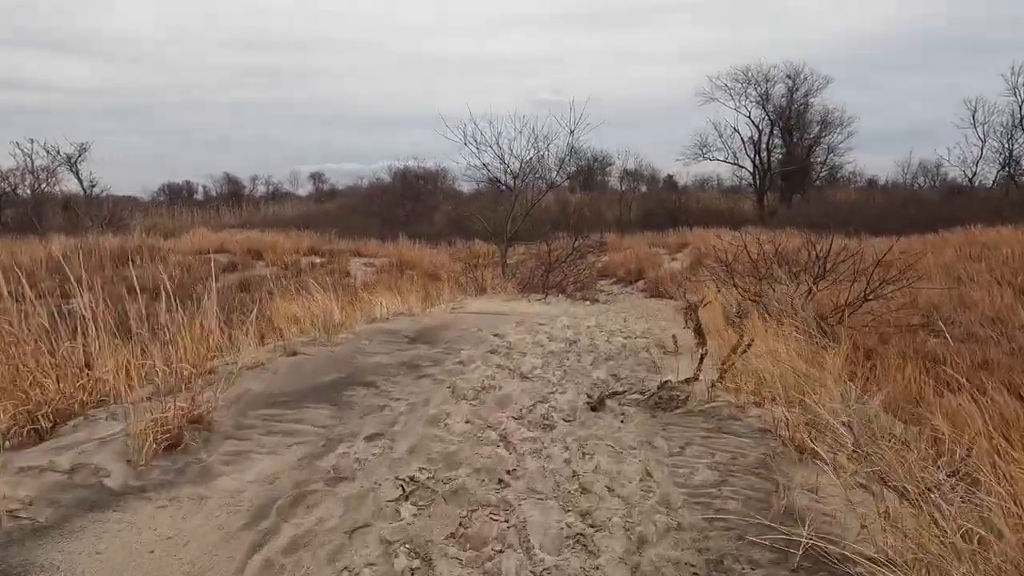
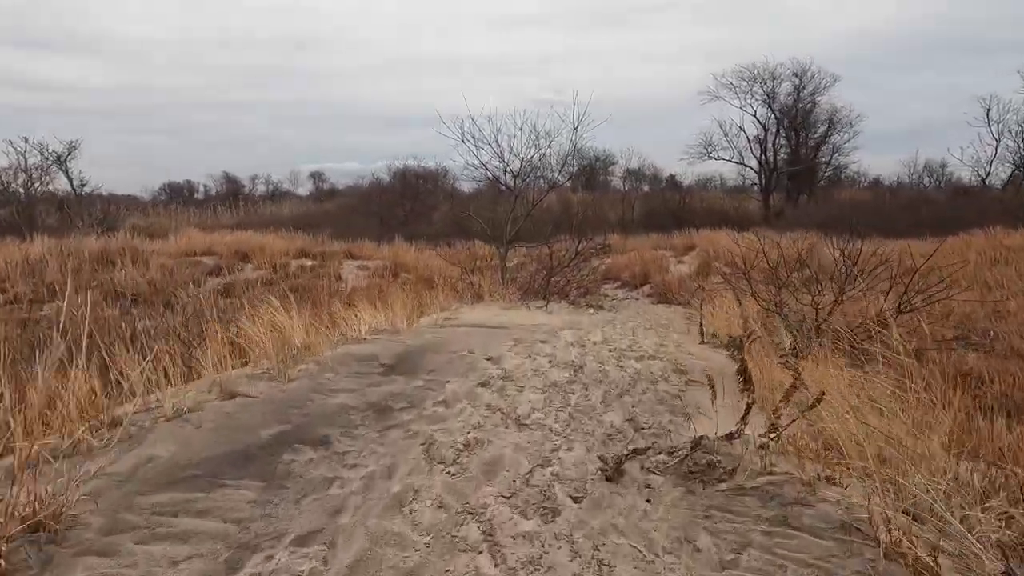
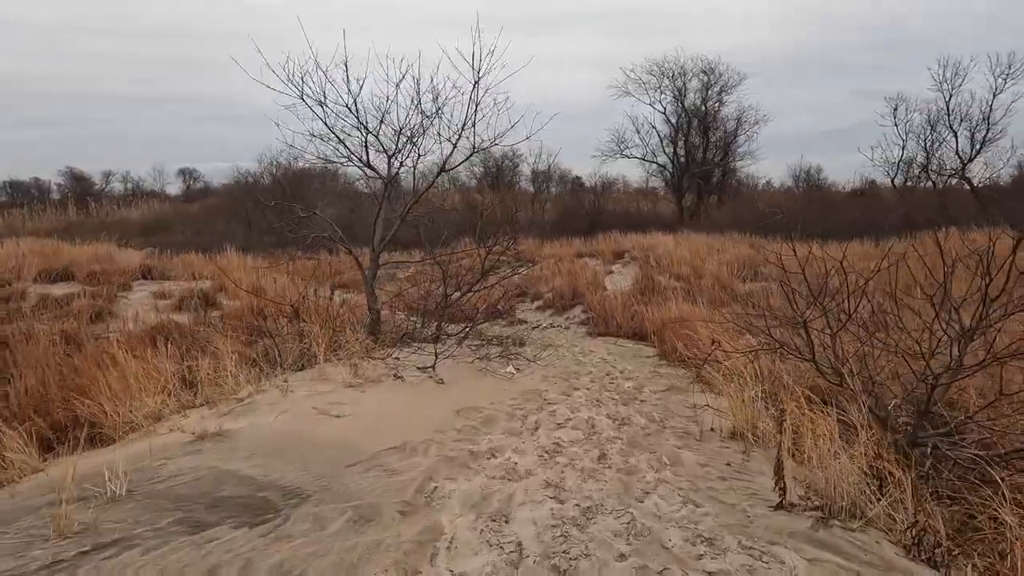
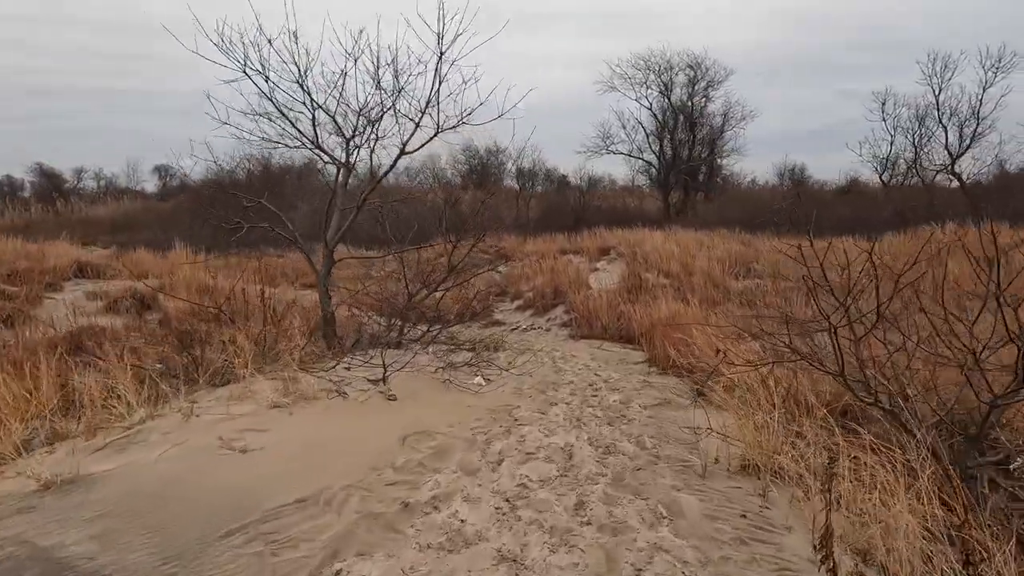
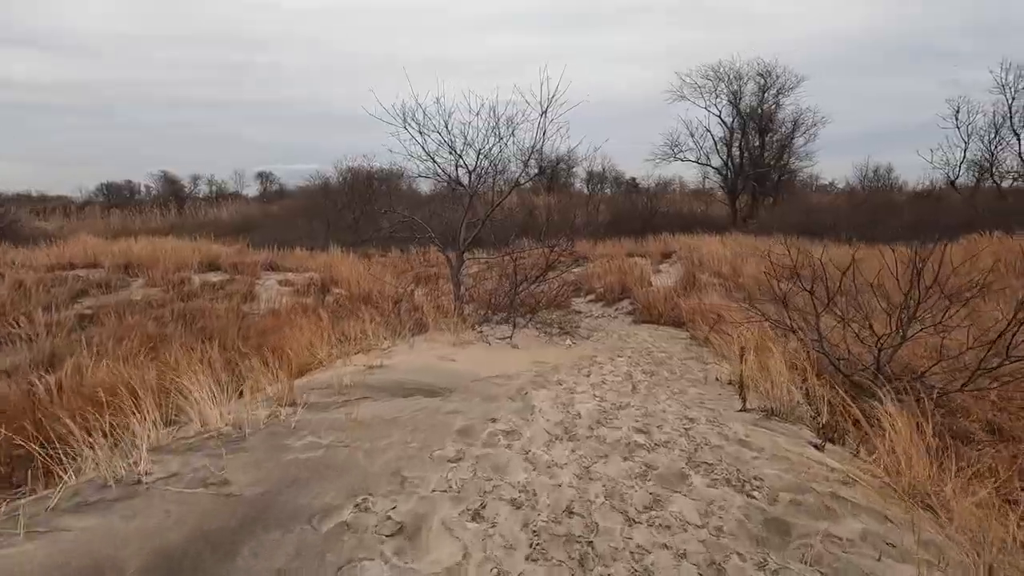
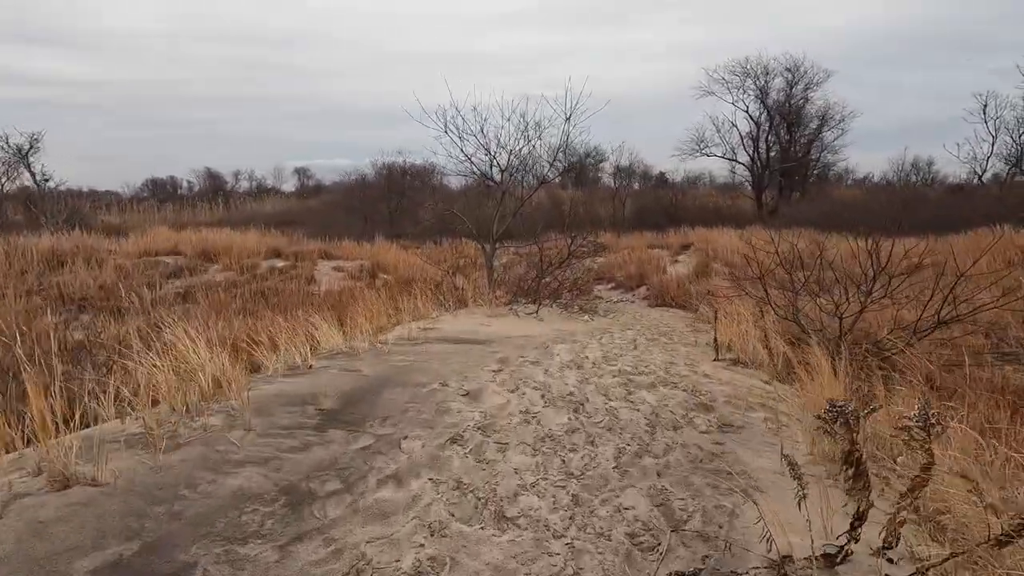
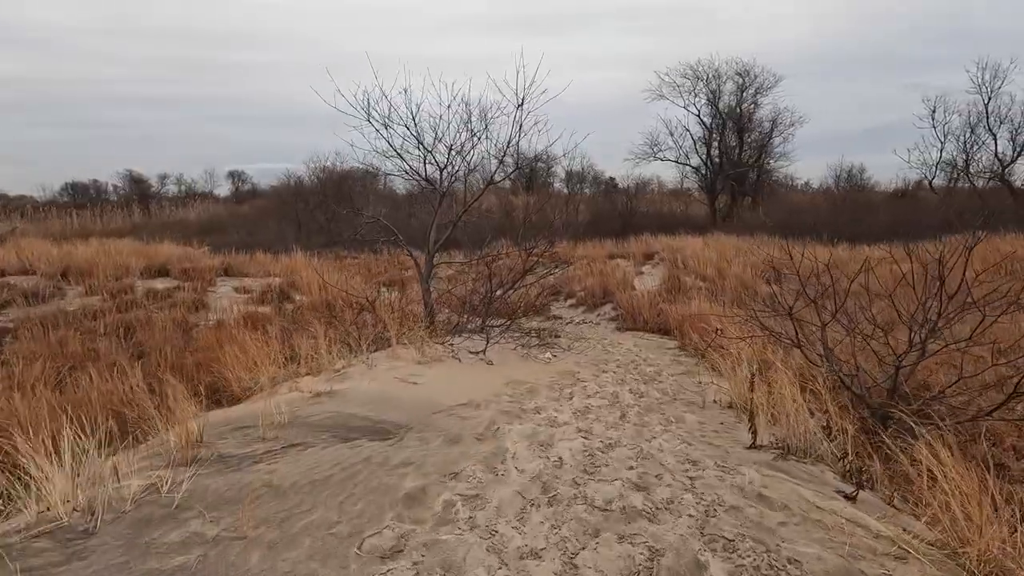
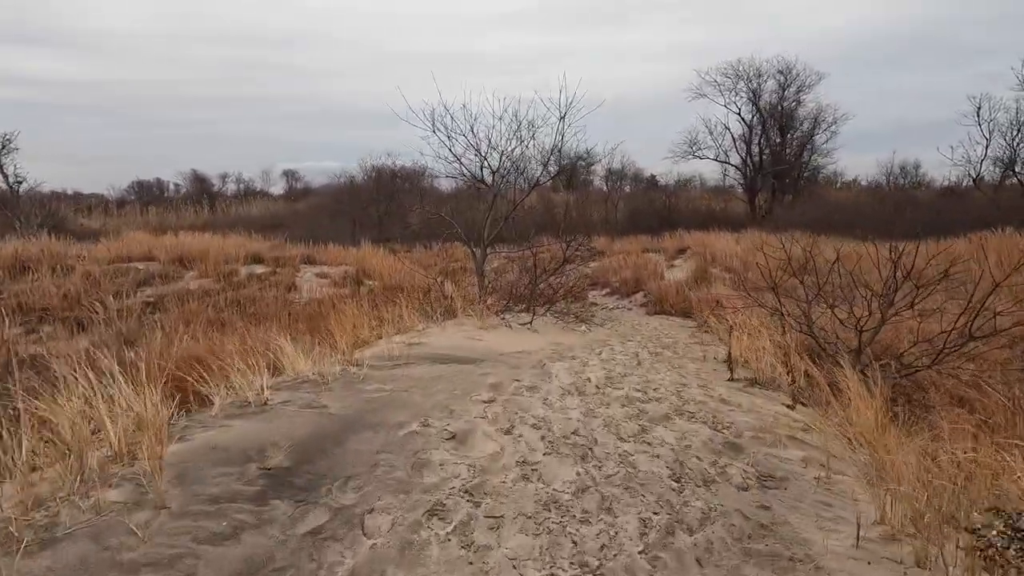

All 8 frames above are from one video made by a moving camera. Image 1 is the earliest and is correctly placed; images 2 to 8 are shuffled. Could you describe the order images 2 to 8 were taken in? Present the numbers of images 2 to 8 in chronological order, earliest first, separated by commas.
2, 6, 8, 5, 7, 3, 4
